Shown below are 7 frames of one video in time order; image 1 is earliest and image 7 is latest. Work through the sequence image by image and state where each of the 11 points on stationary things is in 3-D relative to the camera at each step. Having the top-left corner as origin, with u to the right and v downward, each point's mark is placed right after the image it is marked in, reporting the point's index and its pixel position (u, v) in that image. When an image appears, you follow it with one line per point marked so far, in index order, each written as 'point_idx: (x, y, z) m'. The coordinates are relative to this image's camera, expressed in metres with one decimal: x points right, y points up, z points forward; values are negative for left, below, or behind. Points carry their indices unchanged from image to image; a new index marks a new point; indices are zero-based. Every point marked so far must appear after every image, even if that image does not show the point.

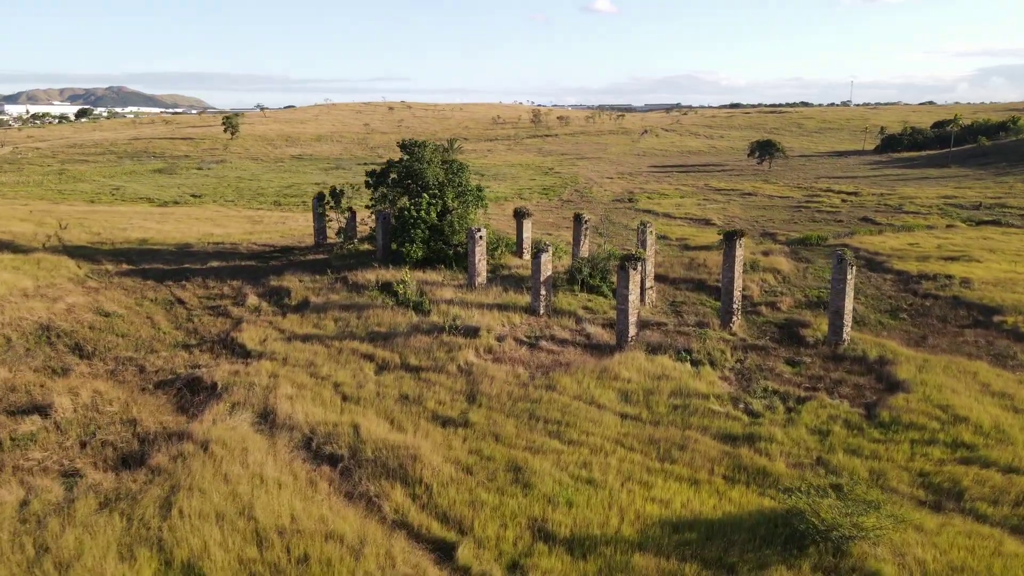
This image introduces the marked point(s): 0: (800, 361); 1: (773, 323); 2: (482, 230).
0: (+6.0, -1.5, +15.3) m
1: (+6.8, -0.9, +19.1) m
2: (-0.8, +1.6, +19.9) m
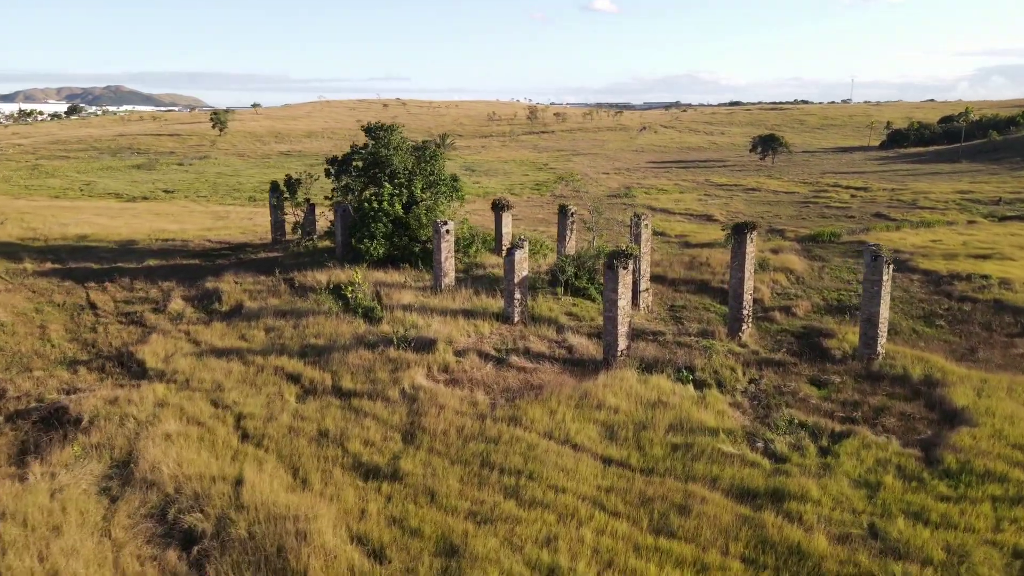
0: (+5.4, -1.6, +12.5) m
1: (+6.1, -1.0, +16.3) m
2: (-1.5, +1.5, +17.0) m
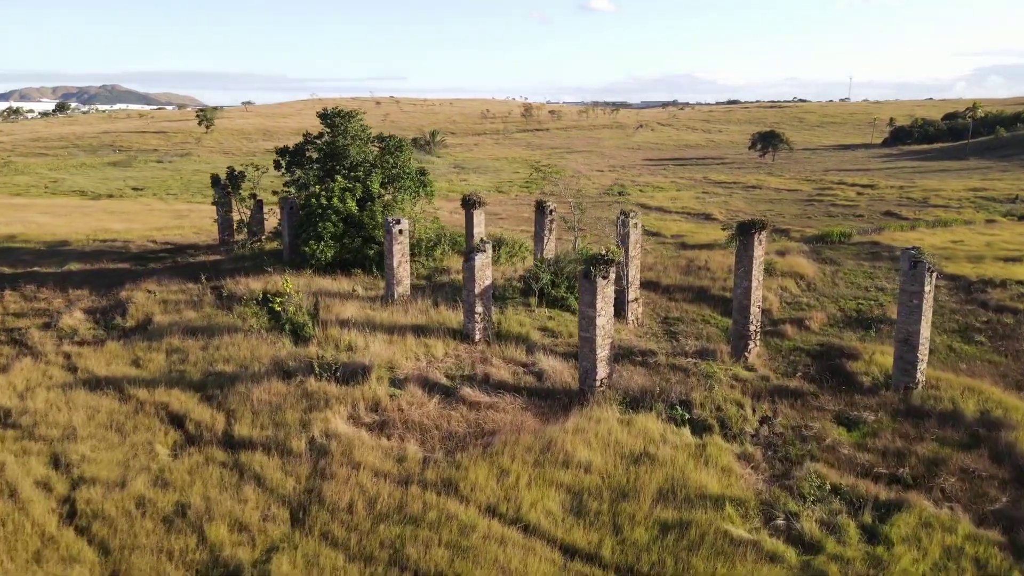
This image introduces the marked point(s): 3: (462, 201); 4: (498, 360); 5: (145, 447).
0: (+4.7, -1.8, +9.9) m
1: (+5.5, -1.2, +13.7) m
2: (-2.2, +1.3, +14.5) m
3: (-1.3, +2.3, +19.1) m
4: (-0.2, -1.2, +12.1) m
5: (-4.1, -1.8, +8.3) m
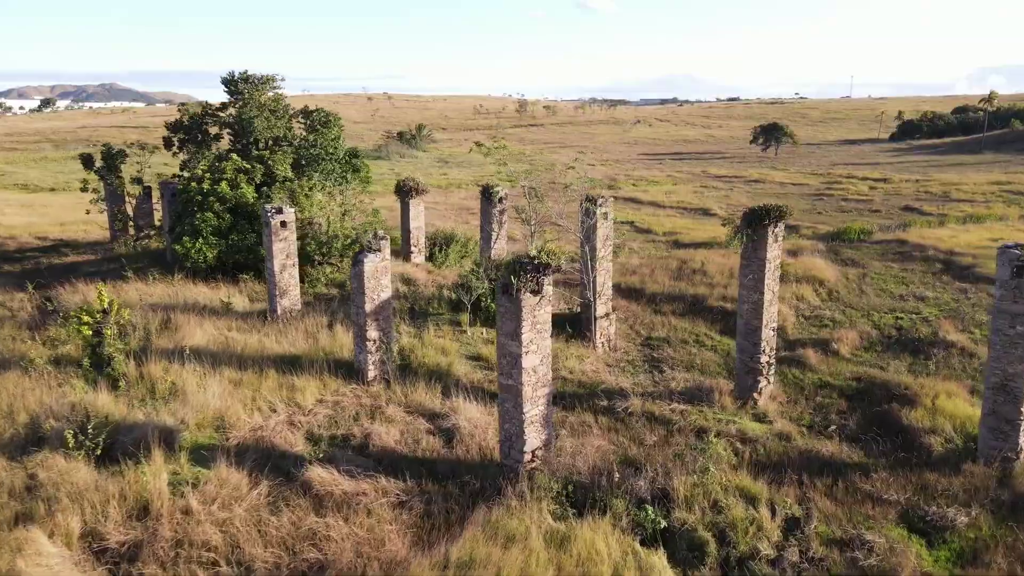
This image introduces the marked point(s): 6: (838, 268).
0: (+3.6, -2.0, +6.1) m
1: (+4.4, -1.4, +9.9) m
2: (-3.3, +1.1, +10.6) m
3: (-2.4, +2.1, +15.2) m
4: (-1.3, -1.4, +8.3) m
5: (-5.2, -2.0, +4.5) m
6: (+7.7, +0.5, +17.3) m
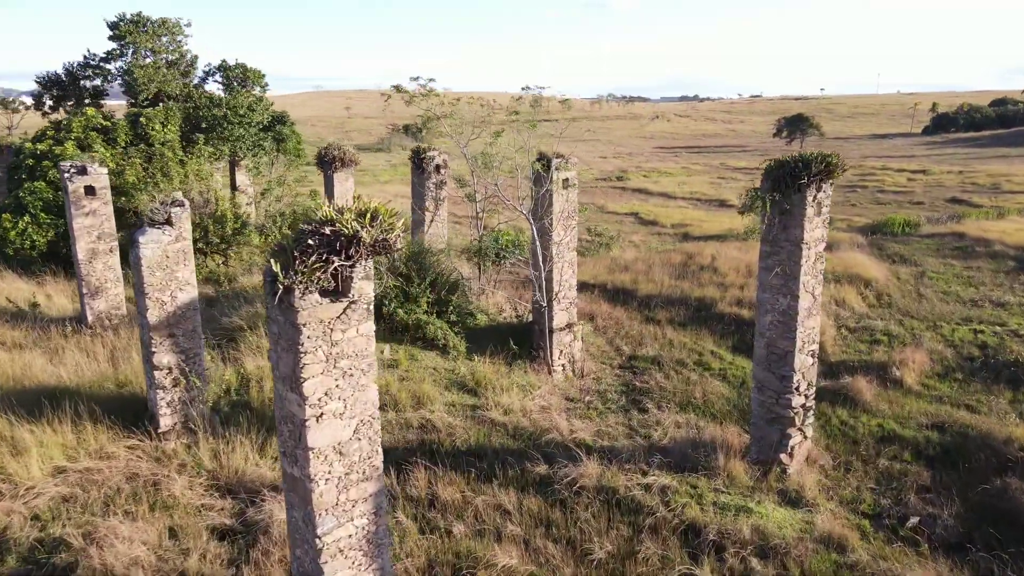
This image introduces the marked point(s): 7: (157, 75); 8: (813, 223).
0: (+2.6, -2.0, +2.6) m
1: (+3.4, -1.4, +6.4) m
2: (-4.1, +1.2, +7.3) m
3: (-3.2, +2.1, +11.9) m
4: (-2.3, -1.4, +5.0) m
5: (-6.3, -1.9, +1.2) m
6: (+7.0, +0.4, +13.7) m
7: (-6.0, +3.6, +12.5) m
8: (+2.3, +0.5, +5.6) m
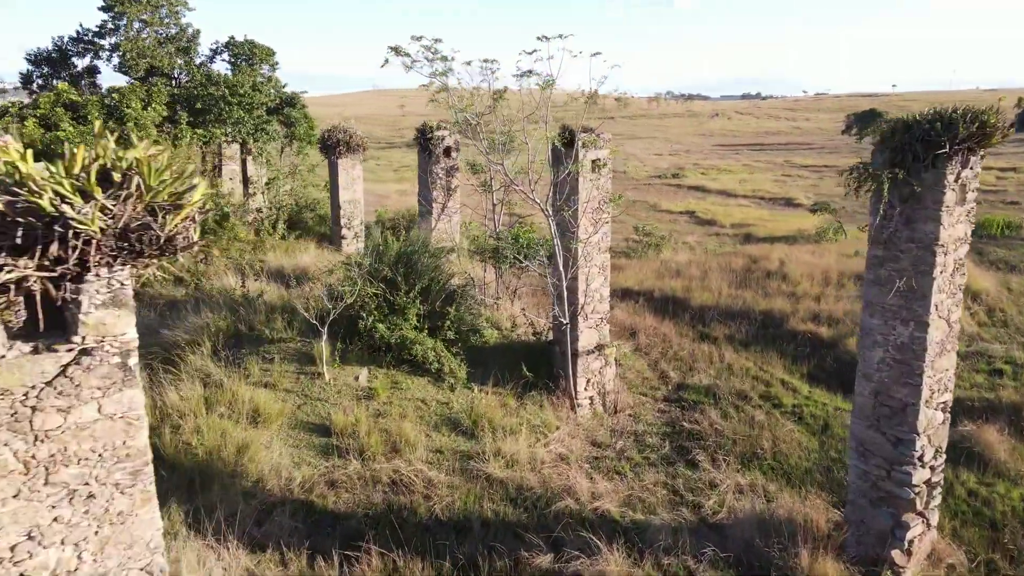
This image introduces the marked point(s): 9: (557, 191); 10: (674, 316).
0: (+2.3, -2.1, +0.7) m
1: (+3.4, -1.5, +4.5) m
2: (-4.0, +1.1, +5.9) m
3: (-2.7, +2.1, +10.4) m
4: (-2.4, -1.4, +3.4) m
5: (-6.7, -1.9, 0.0) m
6: (+7.5, +0.2, +11.5) m
7: (-5.5, +3.6, +11.2) m
8: (+2.3, +0.4, +3.7) m
9: (+0.4, +0.8, +6.1) m
10: (+2.1, -0.4, +9.4) m
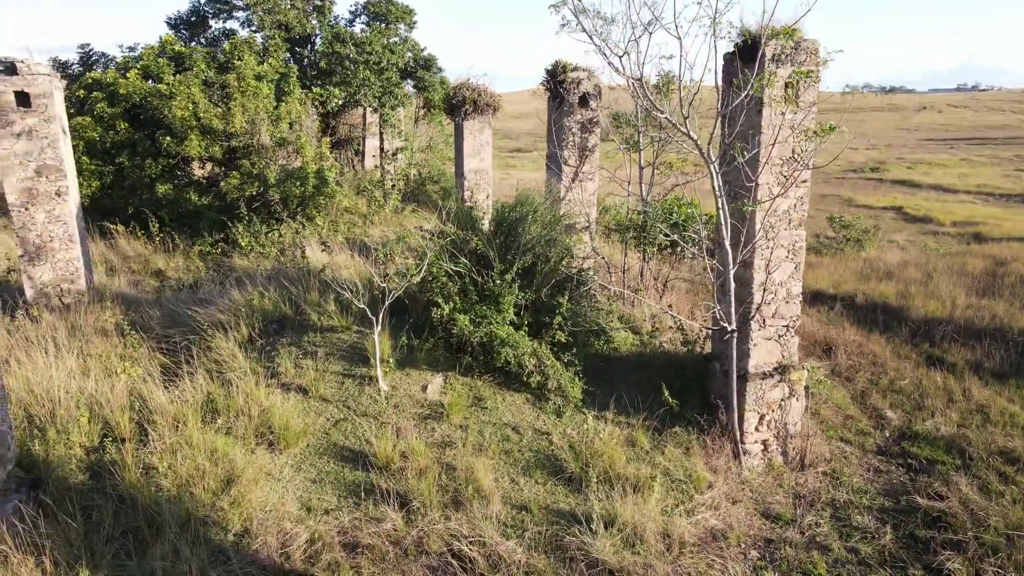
0: (+1.7, -2.1, -1.6) m
1: (+3.7, -1.6, +1.8) m
2: (-3.1, +1.4, +4.9) m
3: (-0.8, +2.3, +9.0) m
4: (-2.2, -1.2, +2.1) m
5: (-7.2, -1.5, -0.3) m
6: (+9.3, -0.1, +7.7) m
7: (-3.2, +3.9, +10.3) m
8: (+2.5, +0.4, +1.3) m
9: (+1.2, +0.9, +4.1) m
10: (+3.5, -0.4, +6.9) m
